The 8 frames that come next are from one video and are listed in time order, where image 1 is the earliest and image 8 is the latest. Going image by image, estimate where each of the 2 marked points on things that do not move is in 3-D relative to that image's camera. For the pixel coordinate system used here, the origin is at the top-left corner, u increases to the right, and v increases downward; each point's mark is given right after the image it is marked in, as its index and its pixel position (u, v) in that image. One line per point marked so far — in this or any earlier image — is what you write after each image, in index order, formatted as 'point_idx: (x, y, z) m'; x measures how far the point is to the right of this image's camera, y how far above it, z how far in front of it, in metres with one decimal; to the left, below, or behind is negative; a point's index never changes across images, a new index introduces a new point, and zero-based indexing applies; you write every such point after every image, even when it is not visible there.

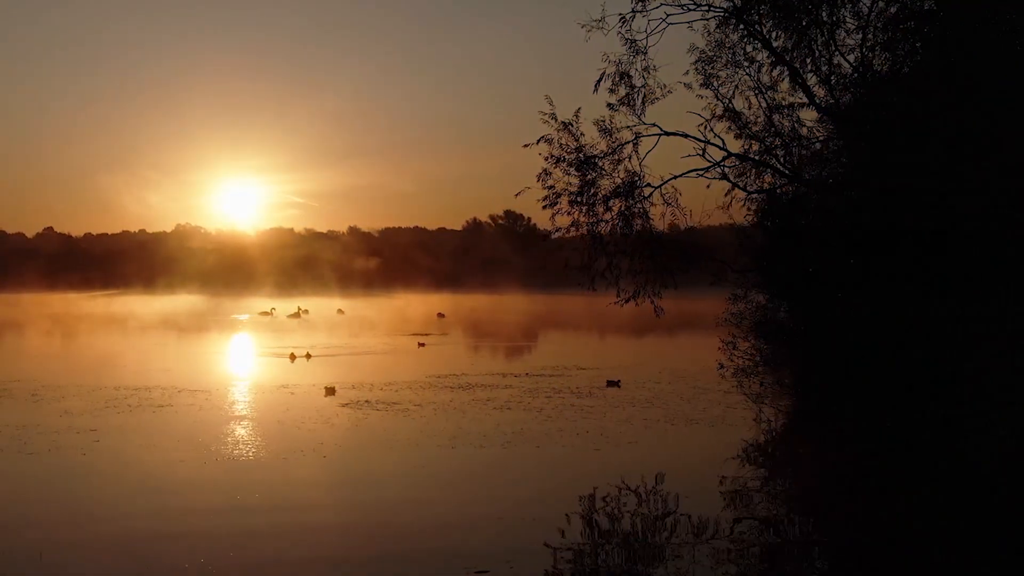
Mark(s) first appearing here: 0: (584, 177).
0: (+1.2, +1.6, +13.3) m
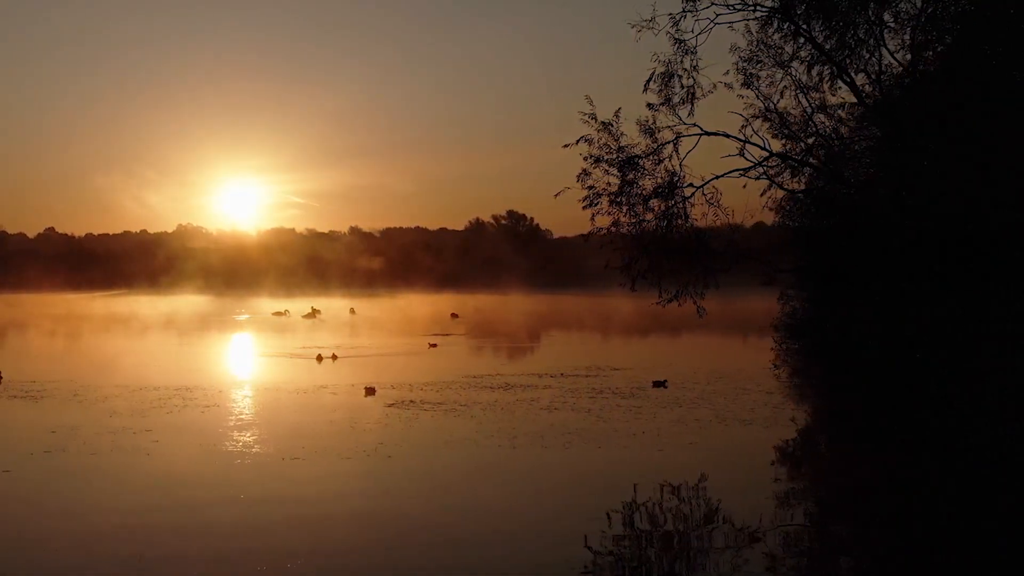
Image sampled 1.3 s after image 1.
0: (+1.7, +1.6, +13.3) m
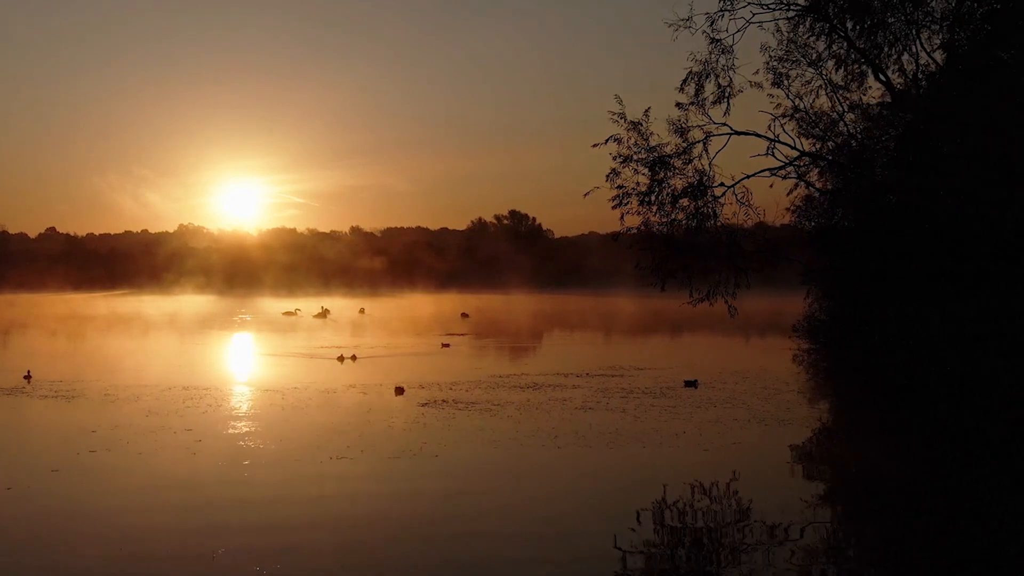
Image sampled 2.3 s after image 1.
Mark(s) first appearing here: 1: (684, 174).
0: (+2.0, +1.6, +13.3) m
1: (+2.5, +1.6, +13.4) m
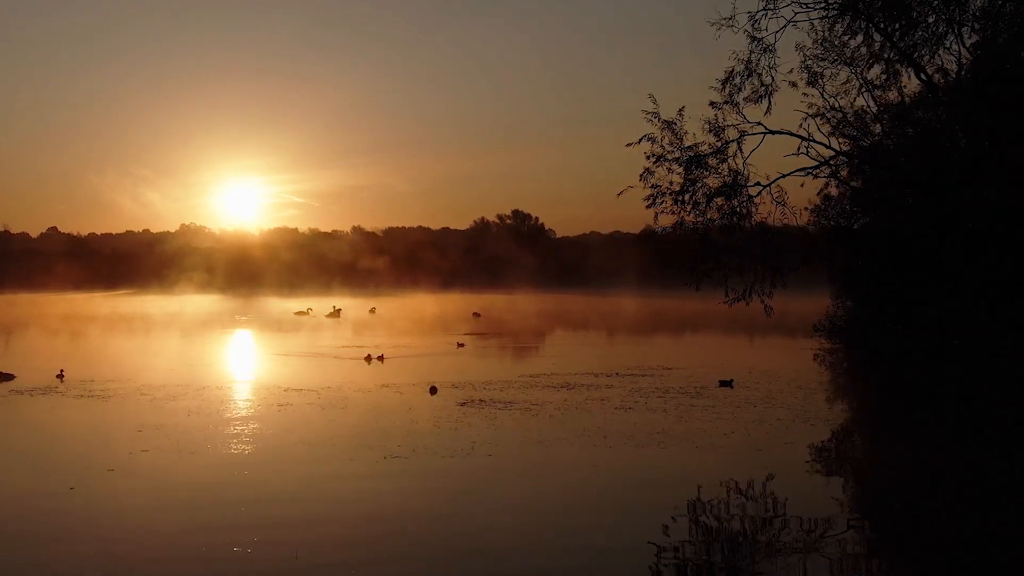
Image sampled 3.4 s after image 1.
0: (+2.5, +1.6, +13.2) m
1: (+2.9, +1.6, +13.4) m
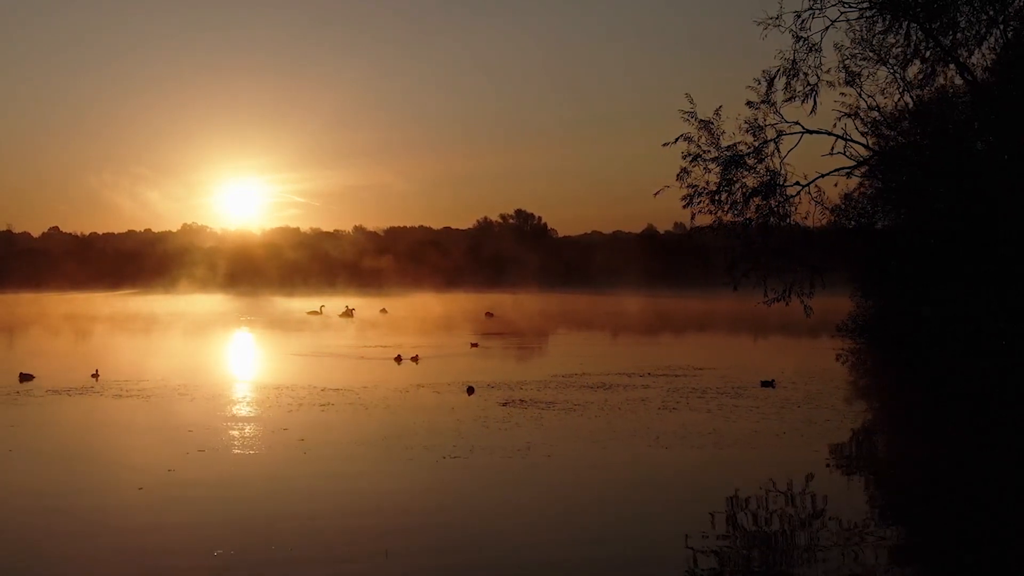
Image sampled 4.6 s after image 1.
0: (+2.9, +1.6, +13.2) m
1: (+3.4, +1.6, +13.4) m
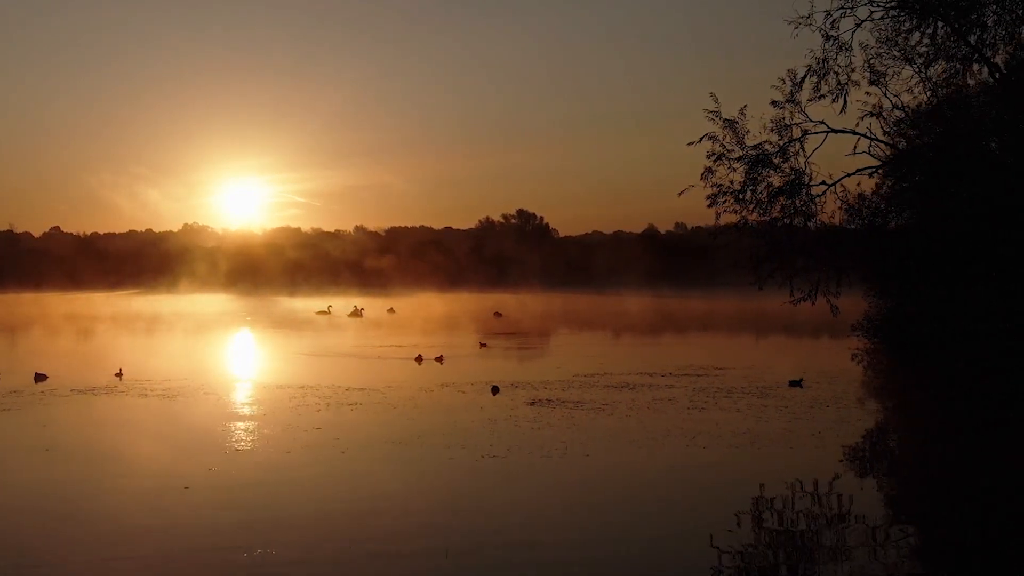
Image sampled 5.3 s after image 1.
0: (+3.2, +1.6, +13.2) m
1: (+3.7, +1.6, +13.4) m
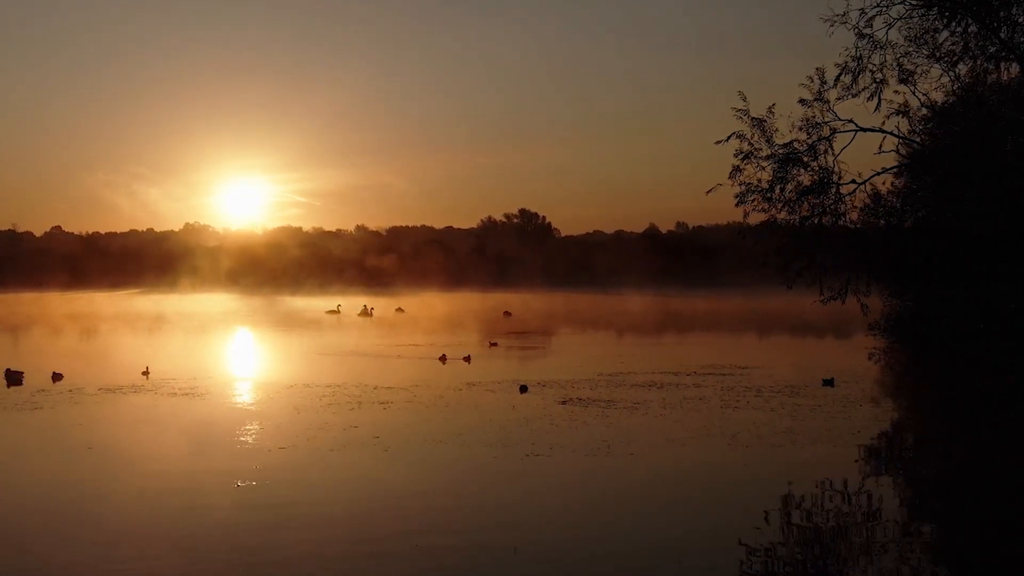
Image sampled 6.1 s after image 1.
0: (+3.6, +1.6, +13.2) m
1: (+4.1, +1.7, +13.4) m
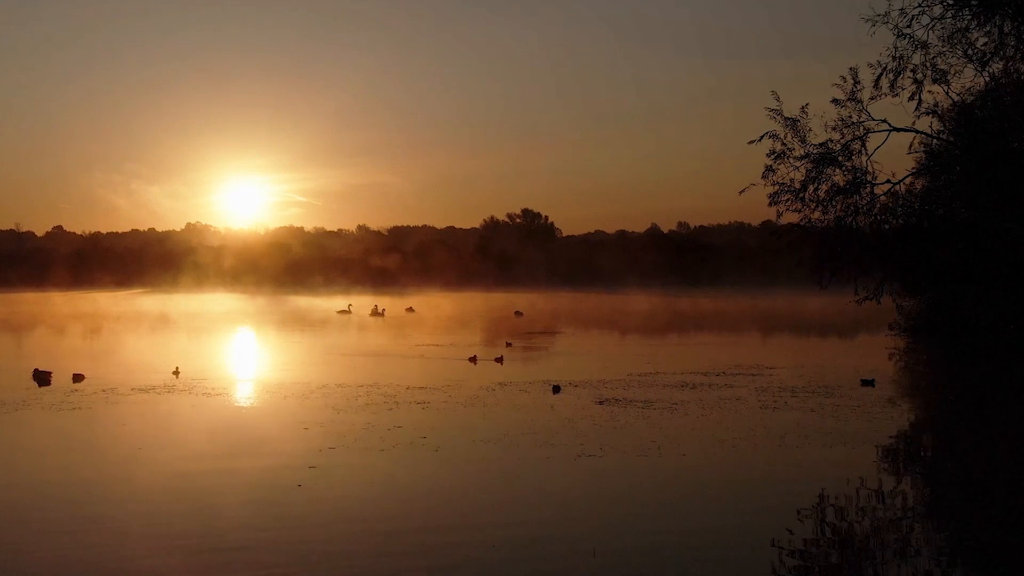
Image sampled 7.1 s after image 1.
0: (+4.0, +1.6, +13.2) m
1: (+4.5, +1.7, +13.3) m
